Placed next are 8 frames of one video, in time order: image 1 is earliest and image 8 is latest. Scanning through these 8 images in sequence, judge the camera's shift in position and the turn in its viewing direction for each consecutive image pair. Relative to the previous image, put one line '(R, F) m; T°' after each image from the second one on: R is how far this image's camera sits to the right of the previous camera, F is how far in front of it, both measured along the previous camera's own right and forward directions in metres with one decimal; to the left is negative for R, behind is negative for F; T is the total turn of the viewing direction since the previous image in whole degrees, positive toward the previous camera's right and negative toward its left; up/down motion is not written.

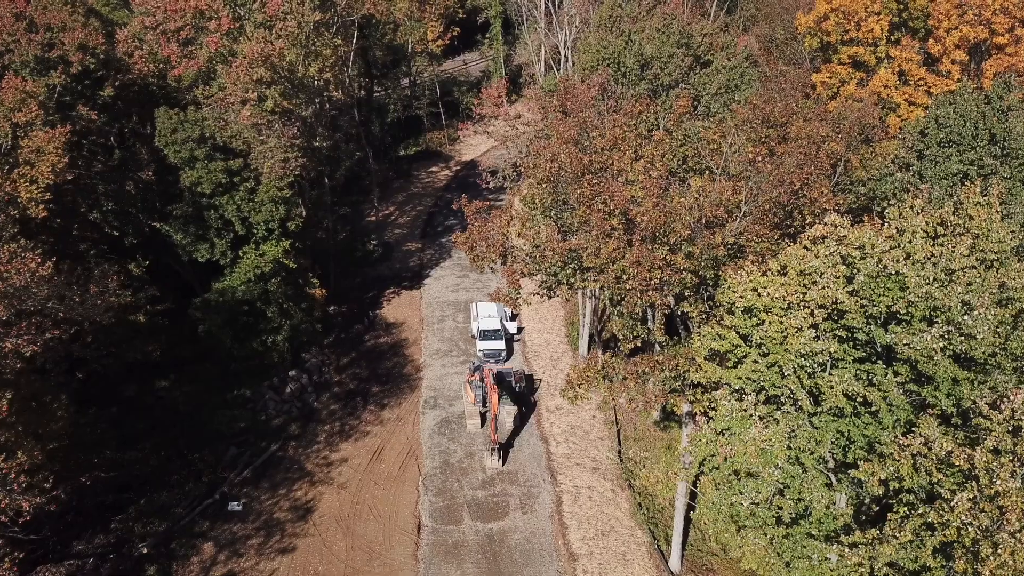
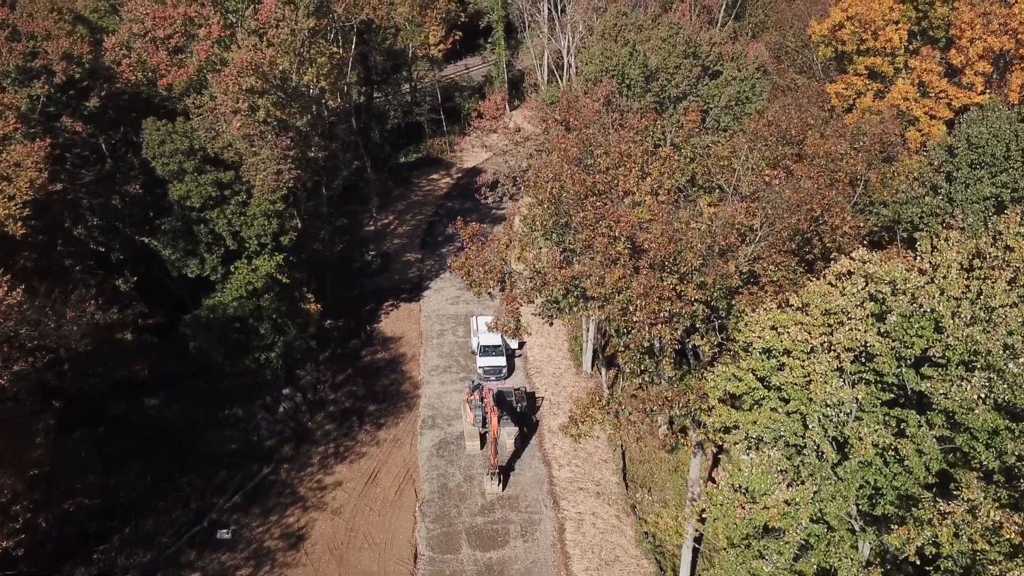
(+0.1, +0.8) m; 0°
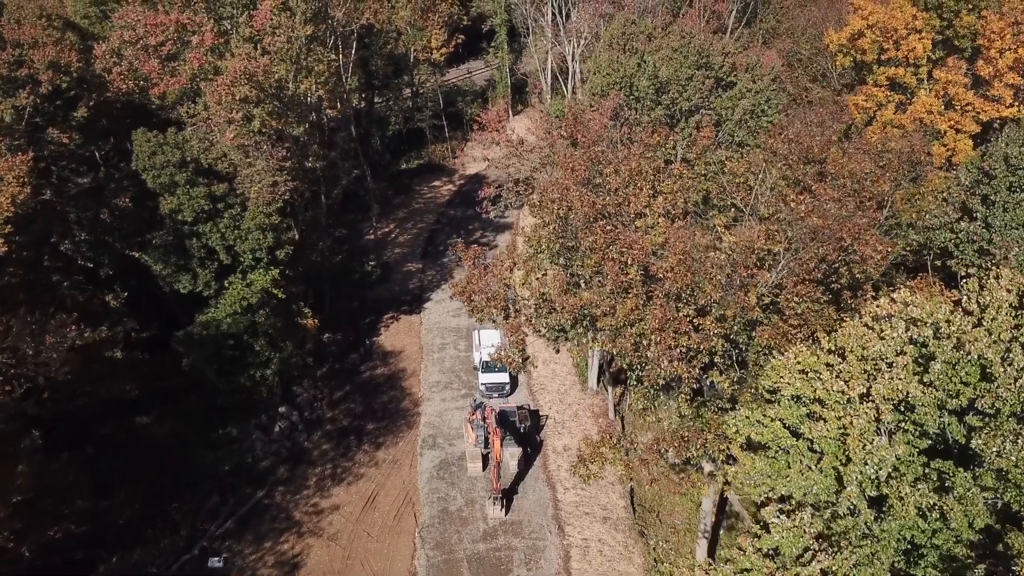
(0.0, +0.7) m; 0°
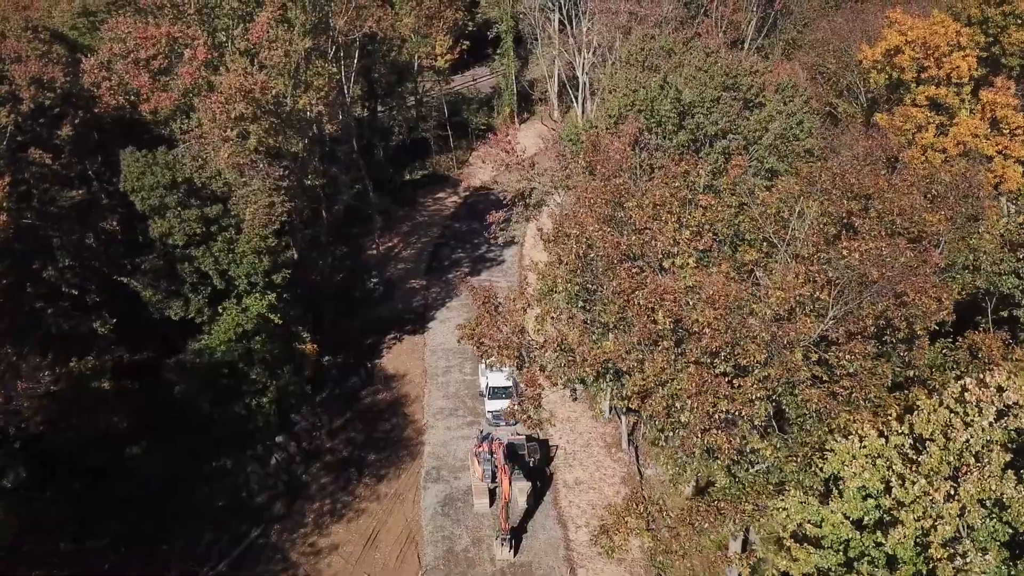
(-0.1, +1.1) m; 0°
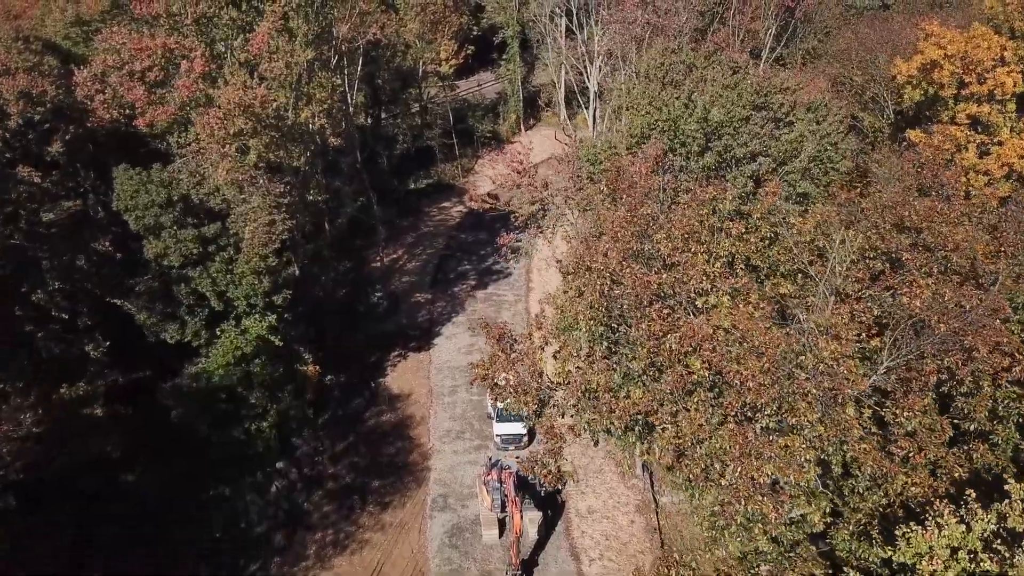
(-0.2, +0.9) m; 0°
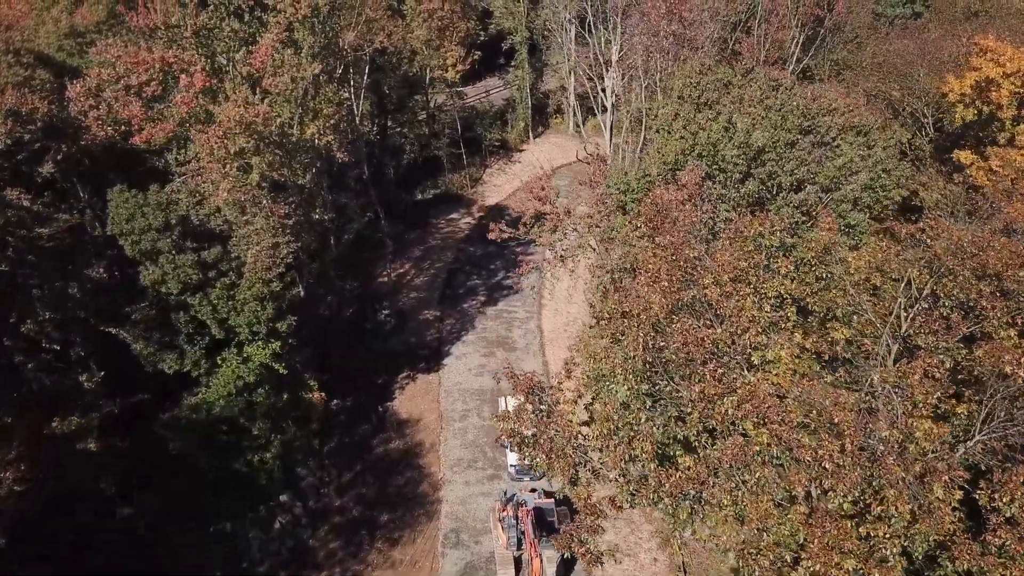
(-0.3, +1.0) m; 0°
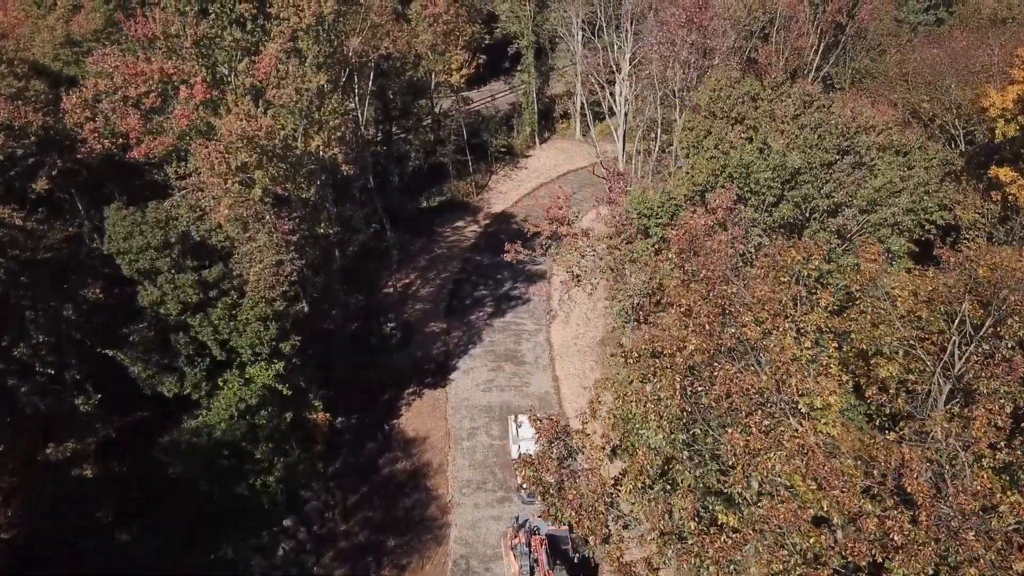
(-0.2, +0.7) m; 0°
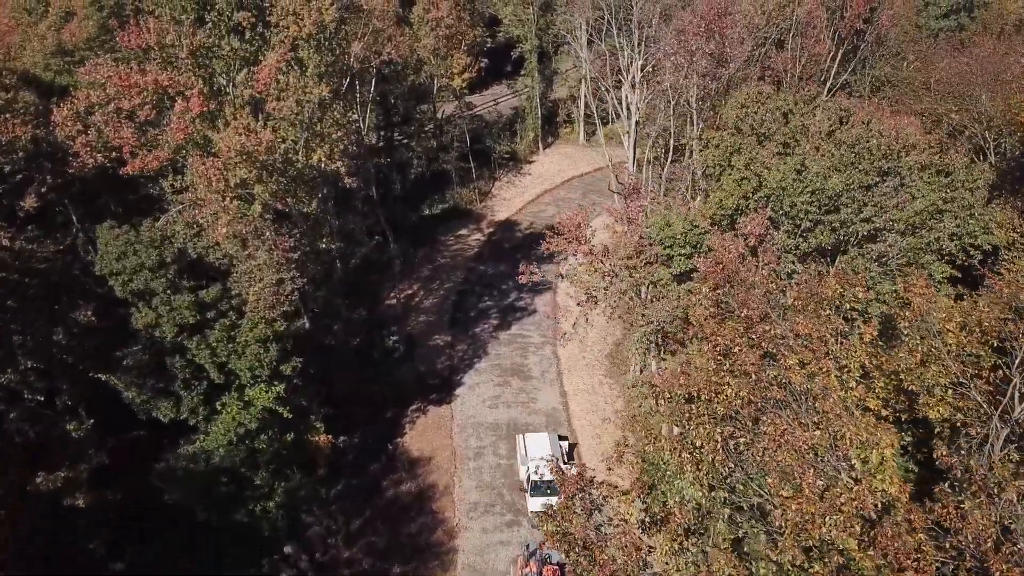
(-0.2, +0.7) m; 0°
